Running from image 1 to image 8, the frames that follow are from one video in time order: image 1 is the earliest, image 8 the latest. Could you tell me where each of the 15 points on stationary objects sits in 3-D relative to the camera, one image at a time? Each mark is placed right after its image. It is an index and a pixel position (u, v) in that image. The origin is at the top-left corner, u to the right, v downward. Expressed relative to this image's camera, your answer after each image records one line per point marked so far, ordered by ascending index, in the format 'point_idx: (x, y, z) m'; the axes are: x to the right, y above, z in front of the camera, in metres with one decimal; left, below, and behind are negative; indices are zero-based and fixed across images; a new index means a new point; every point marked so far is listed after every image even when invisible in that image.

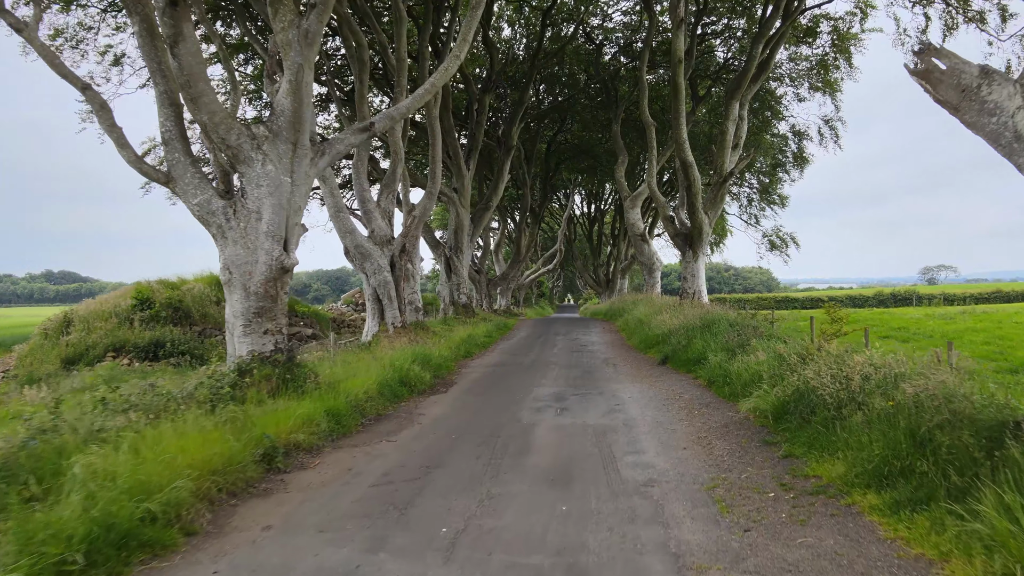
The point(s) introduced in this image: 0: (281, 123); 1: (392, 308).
0: (-2.2, +1.5, +7.9) m
1: (-1.9, -0.3, +13.7) m
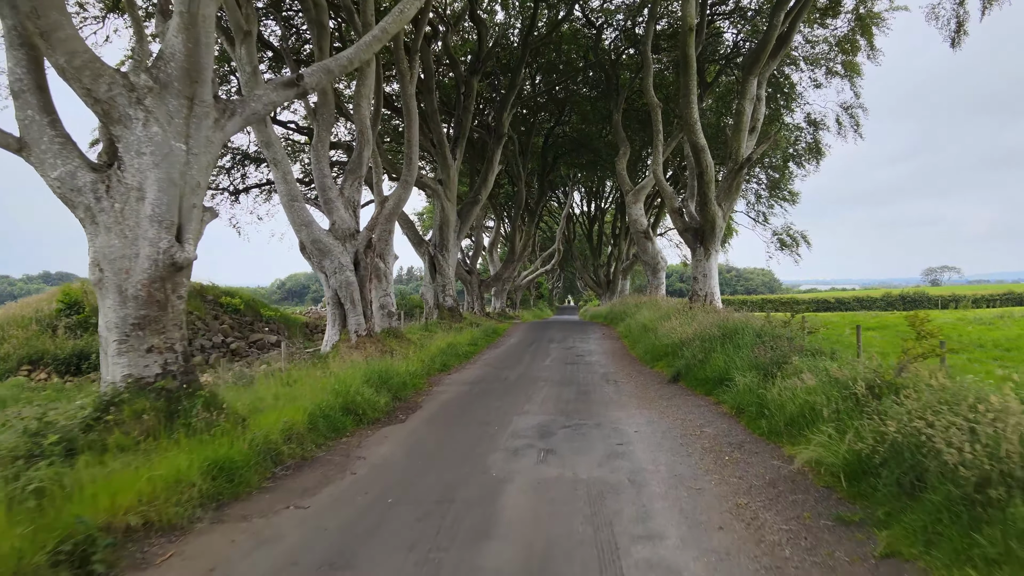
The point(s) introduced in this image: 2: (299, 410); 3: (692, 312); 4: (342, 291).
0: (-2.4, +1.5, +5.9) m
1: (-2.2, -0.3, +11.7) m
2: (-1.7, -1.0, +6.7) m
3: (+3.0, -0.4, +13.8) m
4: (-2.4, 0.0, +11.7) m
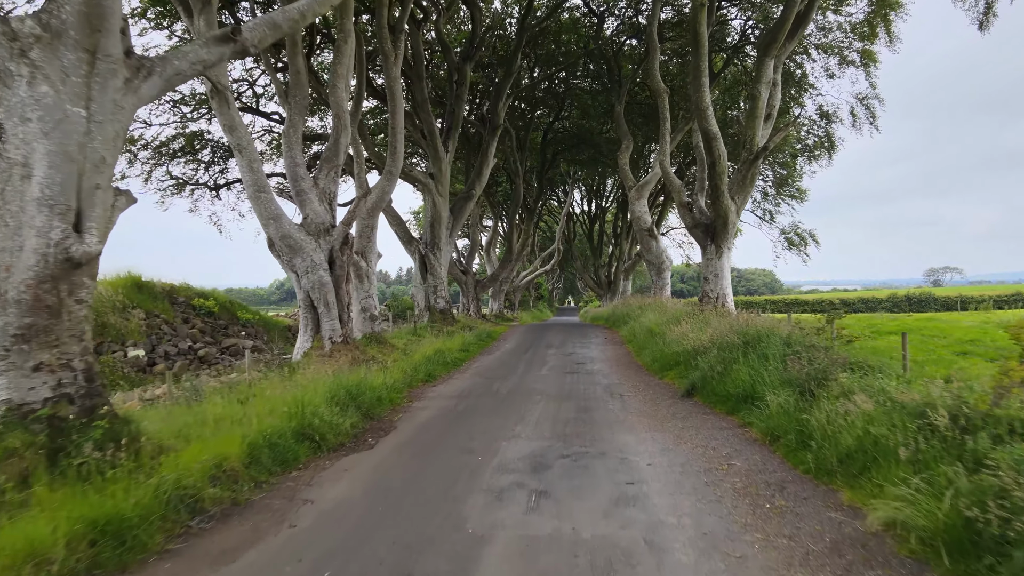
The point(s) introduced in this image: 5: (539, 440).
0: (-2.5, +1.5, +4.7) m
1: (-2.2, -0.4, +10.5) m
2: (-1.8, -1.0, +5.4) m
3: (+2.9, -0.4, +12.5) m
4: (-2.4, 0.0, +10.4) m
5: (+0.2, -1.2, +6.5) m
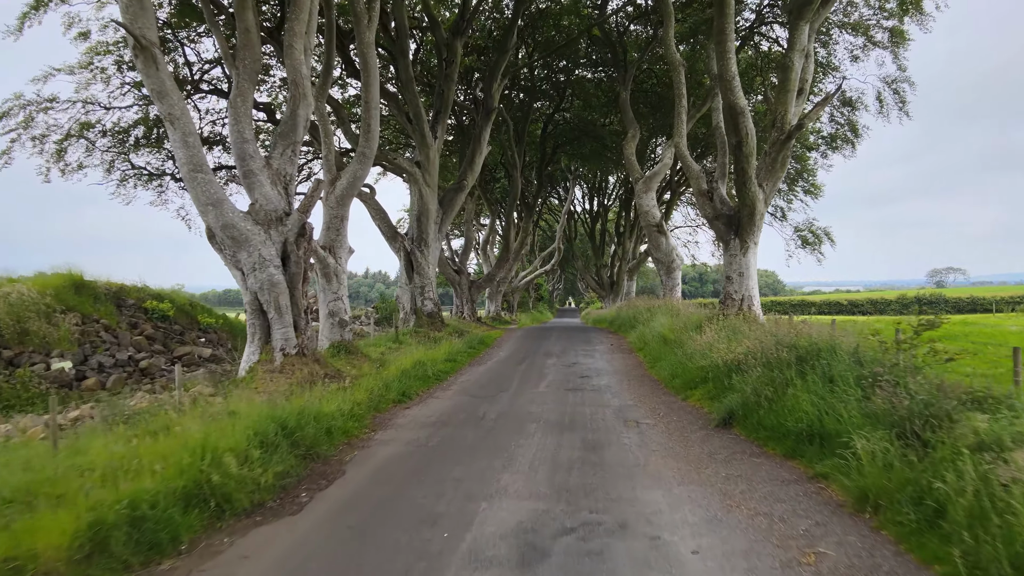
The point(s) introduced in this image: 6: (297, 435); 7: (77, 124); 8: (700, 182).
0: (-2.6, +1.5, +2.9) m
1: (-2.3, -0.4, +8.7) m
2: (-1.9, -1.0, +3.6) m
3: (+2.8, -0.4, +10.7) m
4: (-2.5, -0.1, +8.6) m
5: (+0.1, -1.2, +4.7) m
6: (-1.5, -1.0, +5.8) m
7: (-9.0, +3.4, +17.4) m
8: (+2.8, +1.6, +12.6) m
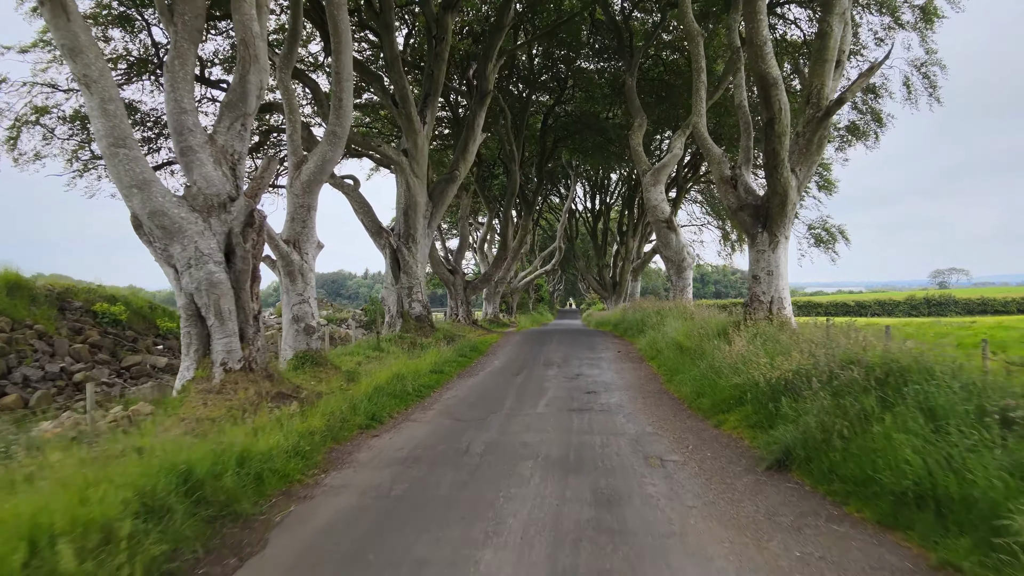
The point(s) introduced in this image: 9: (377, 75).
0: (-2.7, +1.5, +1.3) m
1: (-2.4, -0.4, +7.1) m
2: (-1.9, -1.0, +2.1) m
3: (+2.7, -0.4, +9.2) m
4: (-2.6, -0.1, +7.1) m
5: (0.0, -1.2, +3.1) m
6: (-1.6, -1.0, +4.3) m
7: (-9.0, +3.4, +15.9) m
8: (+2.7, +1.6, +11.1) m
9: (-2.5, +3.9, +15.3) m
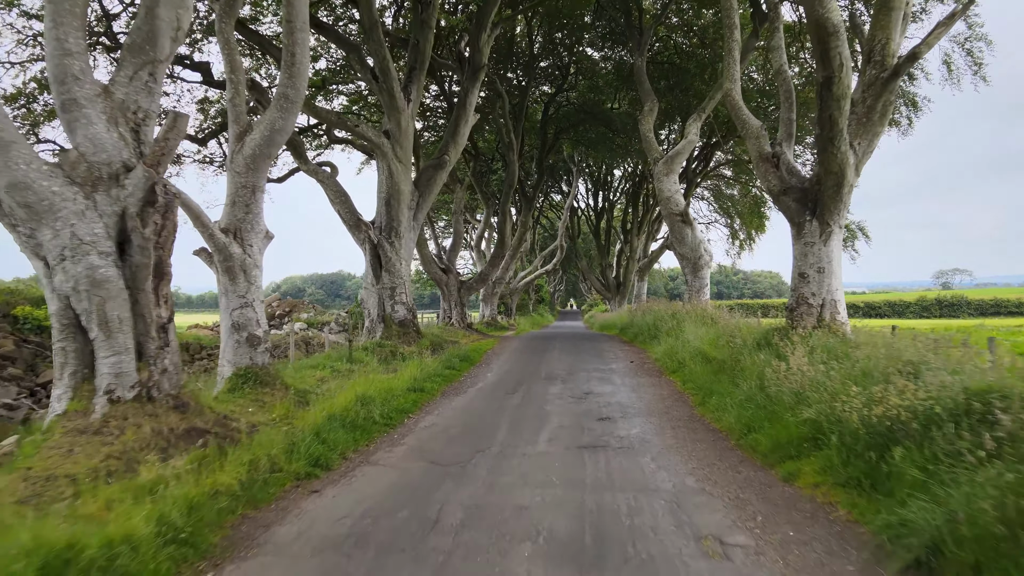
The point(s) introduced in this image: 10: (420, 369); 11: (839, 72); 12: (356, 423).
0: (-2.7, +1.5, -0.5) m
1: (-2.5, -0.4, +5.3) m
2: (-2.0, -1.0, +0.2) m
3: (+2.7, -0.4, +7.3) m
4: (-2.7, -0.1, +5.2) m
5: (0.0, -1.2, +1.3) m
6: (-1.6, -1.0, +2.4) m
7: (-9.1, +3.4, +14.0) m
8: (+2.7, +1.6, +9.2) m
9: (-2.5, +3.9, +13.5) m
10: (-1.1, -1.0, +10.1) m
11: (+2.9, +2.0, +7.7) m
12: (-1.2, -1.1, +6.7) m
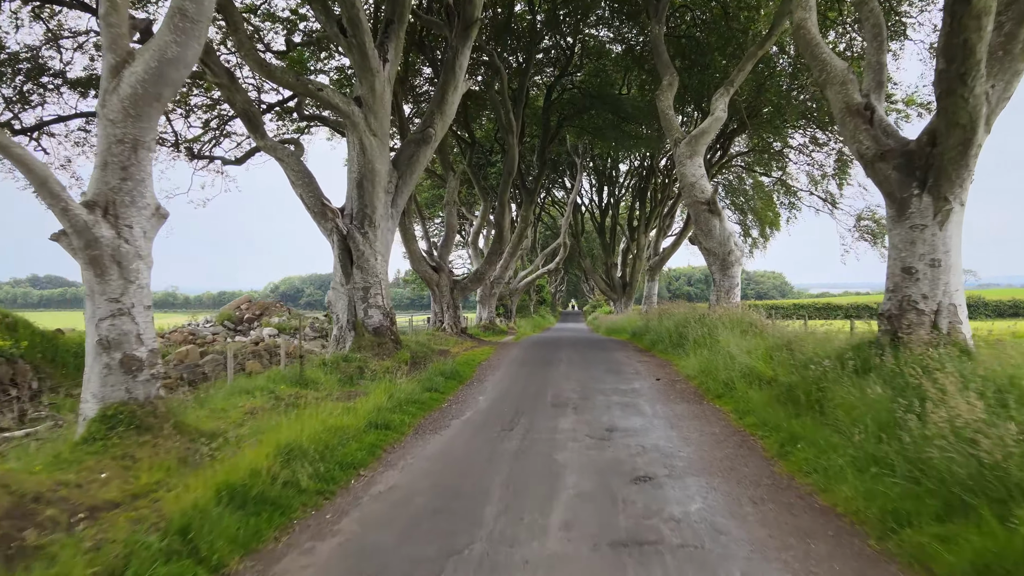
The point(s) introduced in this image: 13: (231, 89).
0: (-2.7, +1.5, -2.9) m
1: (-2.5, -0.4, +2.9) m
2: (-2.0, -1.0, -2.1) m
3: (+2.6, -0.4, +4.9) m
4: (-2.7, -0.1, +2.9) m
5: (0.0, -1.2, -1.1) m
6: (-1.6, -1.0, +0.1) m
7: (-9.1, +3.4, +11.7) m
8: (+2.7, +1.6, +6.8) m
9: (-2.5, +3.9, +11.1) m
10: (-1.1, -1.0, +7.8) m
11: (+2.9, +2.0, +5.3) m
12: (-1.3, -1.1, +4.3) m
13: (-3.8, +2.7, +11.4) m
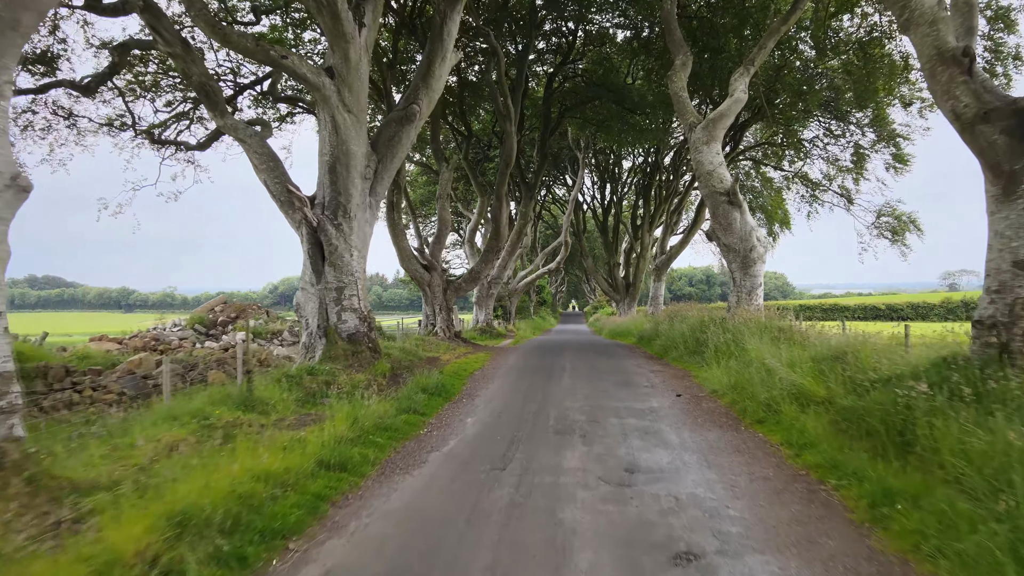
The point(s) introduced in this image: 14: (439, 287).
0: (-2.8, +1.5, -4.4) m
1: (-2.5, -0.4, +1.4) m
2: (-2.1, -1.0, -3.6) m
3: (+2.6, -0.4, +3.4) m
4: (-2.7, -0.1, +1.4) m
5: (-0.1, -1.2, -2.6) m
6: (-1.7, -1.0, -1.4) m
7: (-9.2, +3.4, +10.2) m
8: (+2.6, +1.6, +5.3) m
9: (-2.6, +3.9, +9.7) m
10: (-1.2, -1.0, +6.3) m
11: (+2.9, +2.0, +3.8) m
12: (-1.3, -1.0, +2.9) m
13: (-3.9, +2.7, +9.9) m
14: (-1.6, 0.0, +18.0) m
